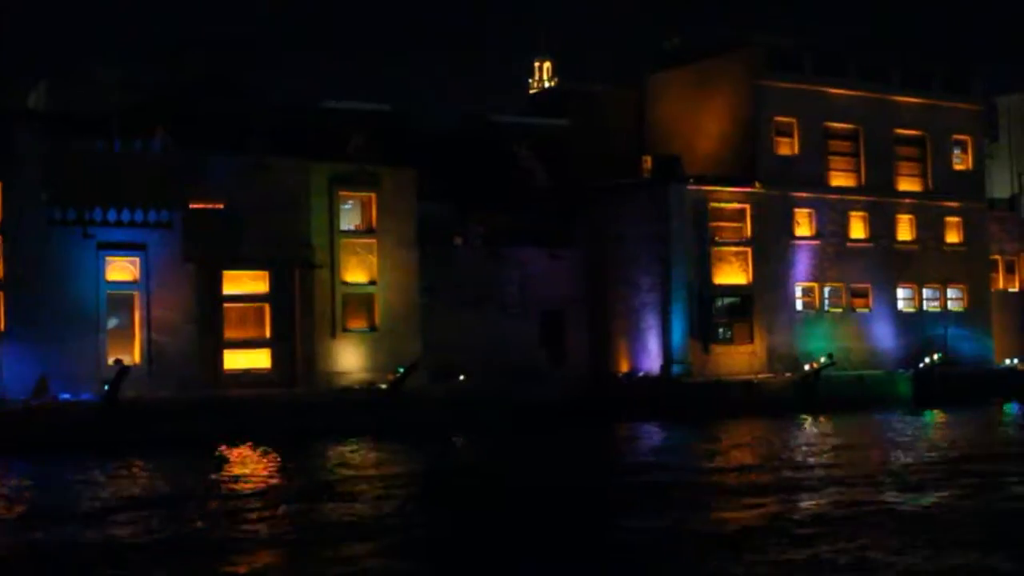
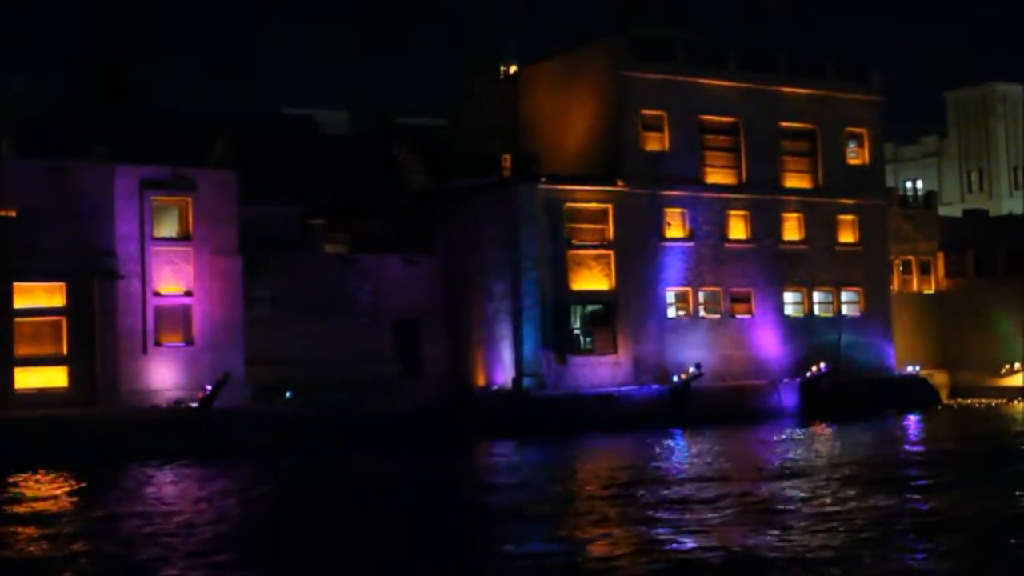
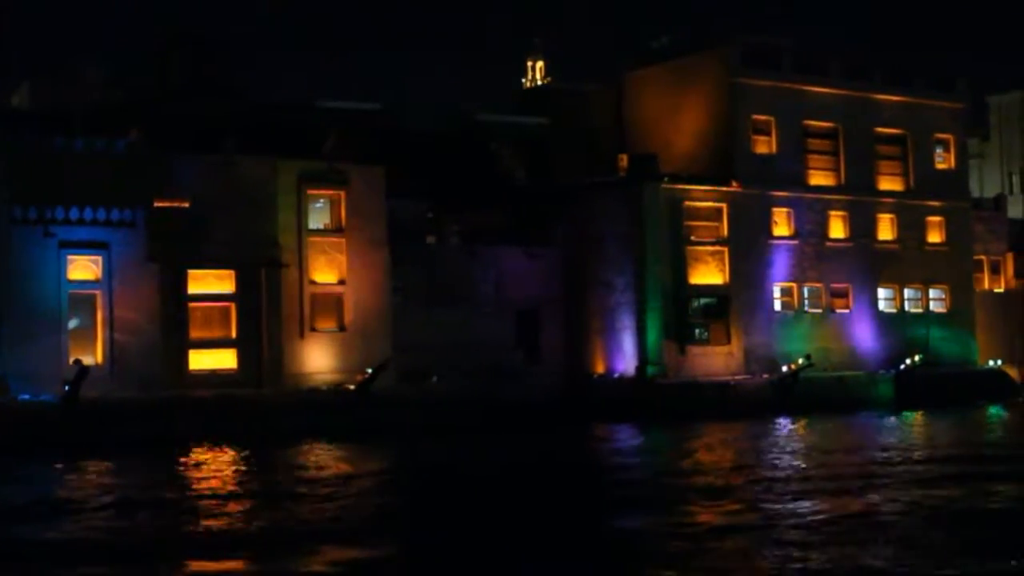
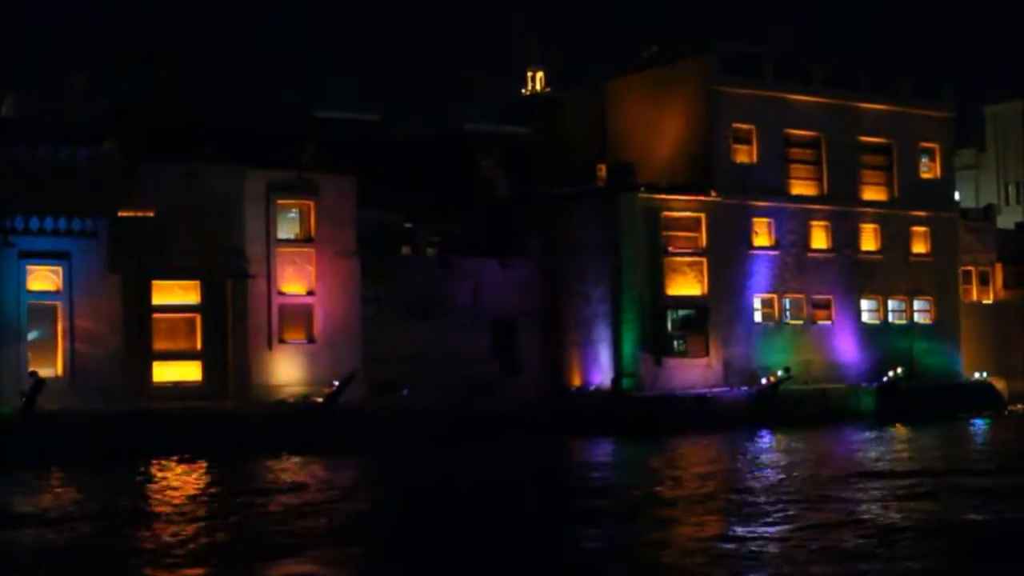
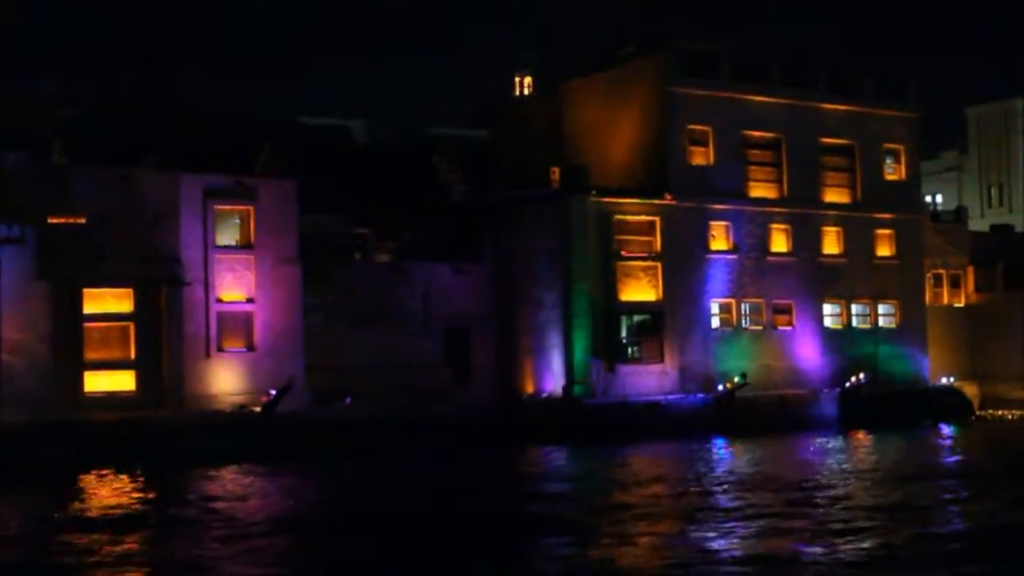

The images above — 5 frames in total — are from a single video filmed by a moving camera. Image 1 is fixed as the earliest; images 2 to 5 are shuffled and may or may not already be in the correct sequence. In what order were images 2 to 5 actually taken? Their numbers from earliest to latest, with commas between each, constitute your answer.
3, 4, 5, 2
